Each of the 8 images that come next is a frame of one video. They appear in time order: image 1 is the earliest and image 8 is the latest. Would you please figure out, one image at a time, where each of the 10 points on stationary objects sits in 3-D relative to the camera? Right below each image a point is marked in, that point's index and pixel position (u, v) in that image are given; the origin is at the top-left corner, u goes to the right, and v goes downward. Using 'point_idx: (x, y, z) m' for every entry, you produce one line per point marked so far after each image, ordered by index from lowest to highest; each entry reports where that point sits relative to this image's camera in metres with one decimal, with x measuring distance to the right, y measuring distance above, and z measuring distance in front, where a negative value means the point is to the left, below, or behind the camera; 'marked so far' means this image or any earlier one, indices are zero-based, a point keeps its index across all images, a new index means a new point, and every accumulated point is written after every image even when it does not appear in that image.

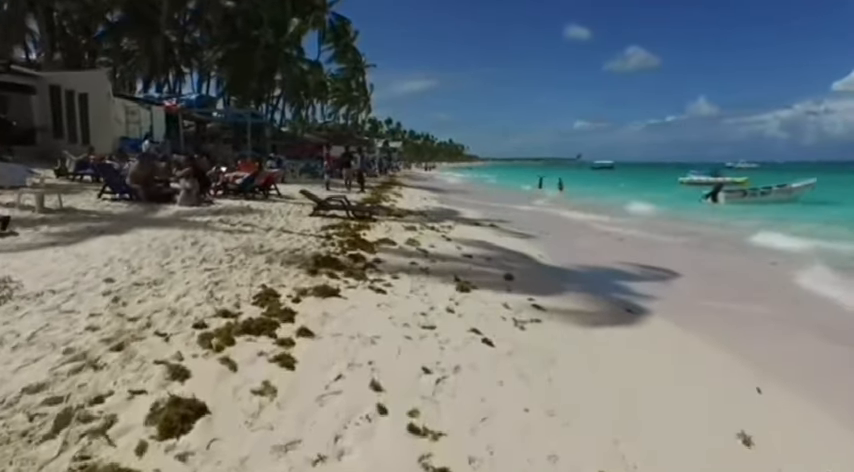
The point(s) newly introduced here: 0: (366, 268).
0: (-1.2, -0.6, +9.9) m
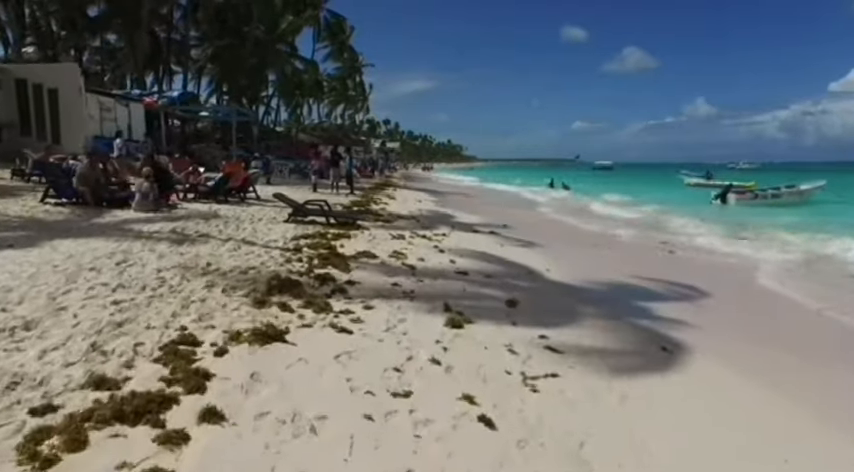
0: (-1.5, -0.9, +7.9) m
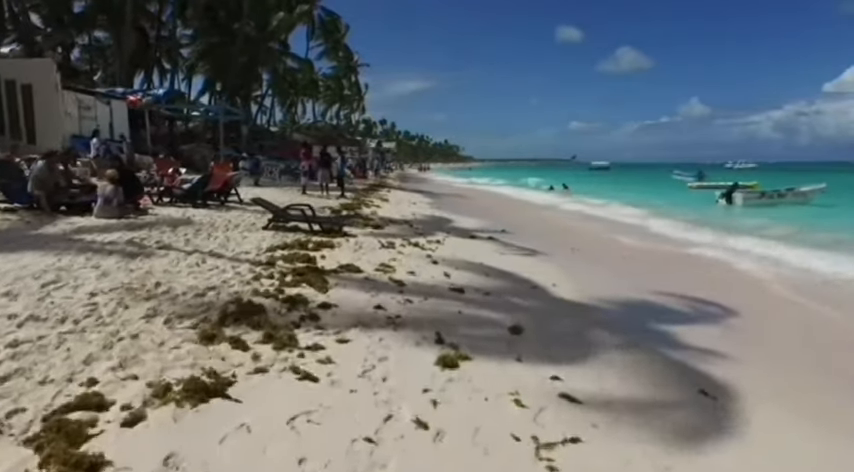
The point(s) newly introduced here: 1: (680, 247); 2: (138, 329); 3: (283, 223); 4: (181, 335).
0: (-1.6, -1.1, +6.6) m
1: (+9.4, -0.4, +18.8) m
2: (-3.1, -1.0, +5.5) m
3: (-4.1, +0.3, +14.4) m
4: (-2.7, -1.1, +5.6) m
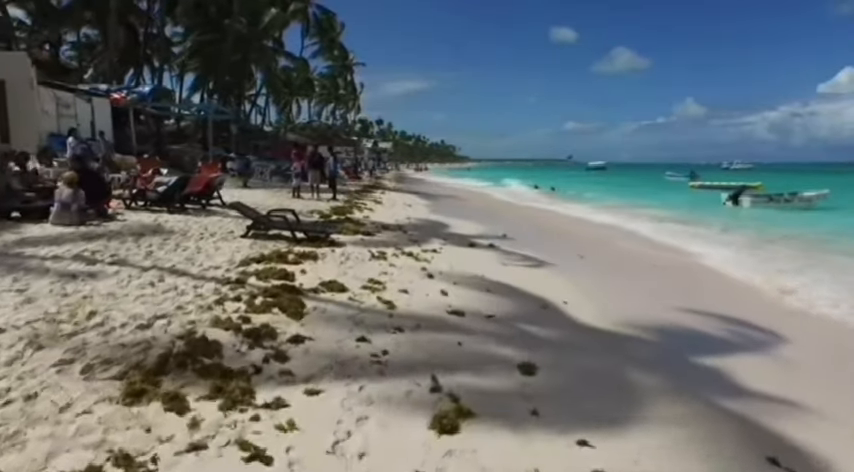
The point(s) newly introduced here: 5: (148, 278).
0: (-1.7, -1.3, +5.3) m
1: (+9.2, -0.6, +17.6) m
2: (-3.2, -1.2, +4.2) m
3: (-4.2, +0.1, +13.1) m
4: (-2.8, -1.3, +4.3) m
5: (-4.2, -0.6, +7.8) m
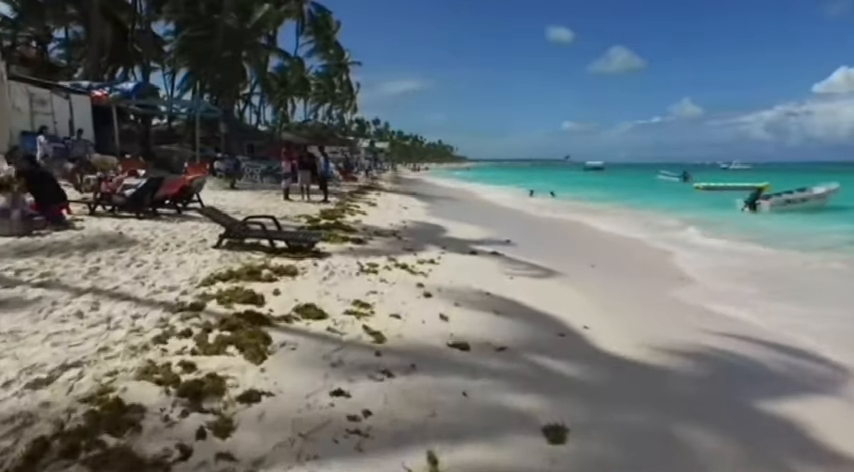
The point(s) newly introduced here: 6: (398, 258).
0: (-1.7, -1.5, +3.8) m
1: (+9.1, -0.8, +16.2) m
2: (-3.2, -1.4, +2.7) m
3: (-4.3, -0.1, +11.6) m
4: (-2.8, -1.5, +2.8) m
5: (-4.3, -0.9, +6.3) m
6: (-0.7, -0.5, +12.3) m
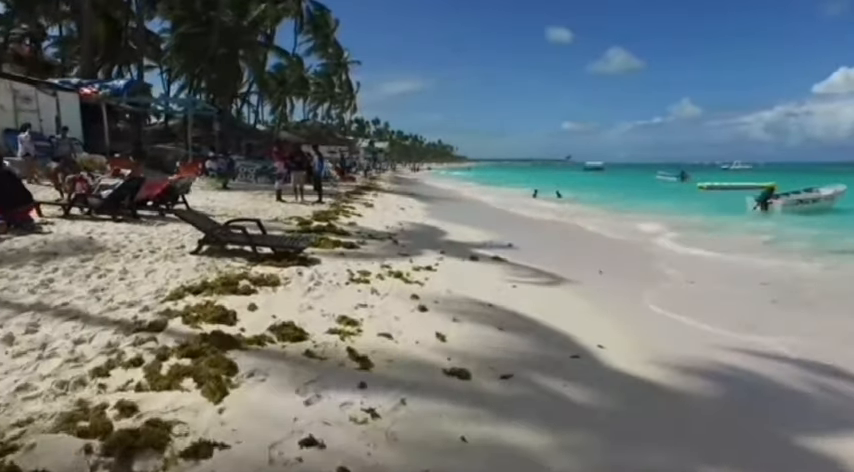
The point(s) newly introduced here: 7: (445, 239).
0: (-1.8, -1.6, +2.9) m
1: (+9.1, -0.9, +15.3) m
2: (-3.3, -1.5, +1.8) m
3: (-4.3, -0.2, +10.7) m
4: (-2.9, -1.6, +1.9) m
5: (-4.3, -1.0, +5.3) m
6: (-0.7, -0.6, +11.4) m
7: (+0.6, -0.1, +16.5) m
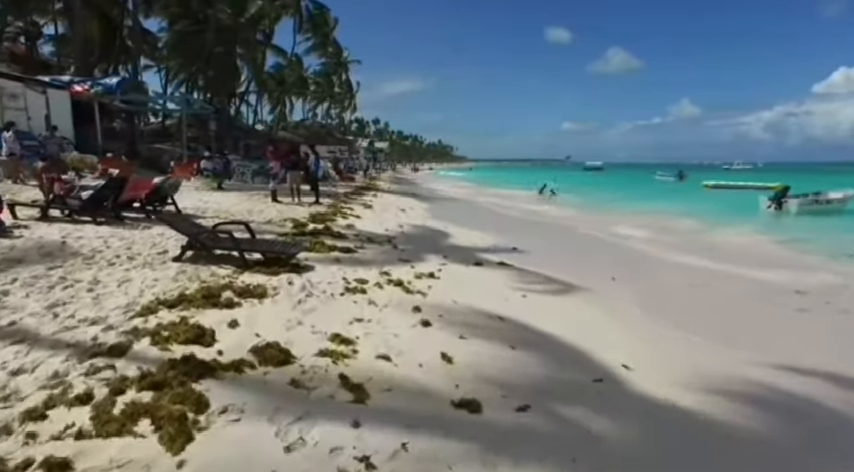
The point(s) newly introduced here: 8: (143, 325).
0: (-1.7, -1.7, +2.1) m
1: (+9.1, -1.0, +14.5) m
2: (-3.2, -1.6, +1.0) m
3: (-4.3, -0.3, +9.9) m
4: (-2.8, -1.7, +1.1) m
5: (-4.3, -1.1, +4.5) m
6: (-0.7, -0.7, +10.6) m
7: (+0.6, -0.2, +15.6) m
8: (-3.3, -1.0, +5.9) m
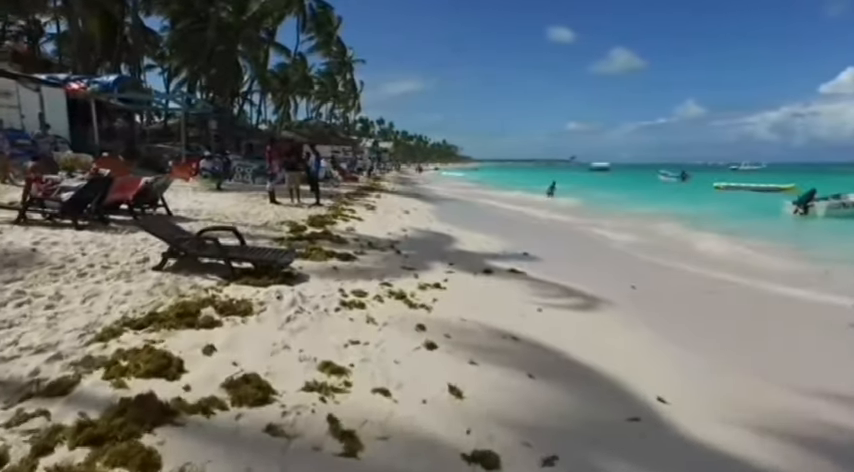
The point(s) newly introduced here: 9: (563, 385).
0: (-1.7, -1.9, +1.2) m
1: (+9.2, -1.1, +13.5) m
2: (-3.2, -1.8, +0.1) m
3: (-4.2, -0.4, +9.0) m
4: (-2.8, -1.8, +0.2) m
5: (-4.2, -1.2, +3.6) m
6: (-0.6, -0.9, +9.7) m
7: (+0.8, -0.3, +14.7) m
8: (-3.2, -1.1, +5.0) m
9: (+1.6, -1.7, +6.1) m
